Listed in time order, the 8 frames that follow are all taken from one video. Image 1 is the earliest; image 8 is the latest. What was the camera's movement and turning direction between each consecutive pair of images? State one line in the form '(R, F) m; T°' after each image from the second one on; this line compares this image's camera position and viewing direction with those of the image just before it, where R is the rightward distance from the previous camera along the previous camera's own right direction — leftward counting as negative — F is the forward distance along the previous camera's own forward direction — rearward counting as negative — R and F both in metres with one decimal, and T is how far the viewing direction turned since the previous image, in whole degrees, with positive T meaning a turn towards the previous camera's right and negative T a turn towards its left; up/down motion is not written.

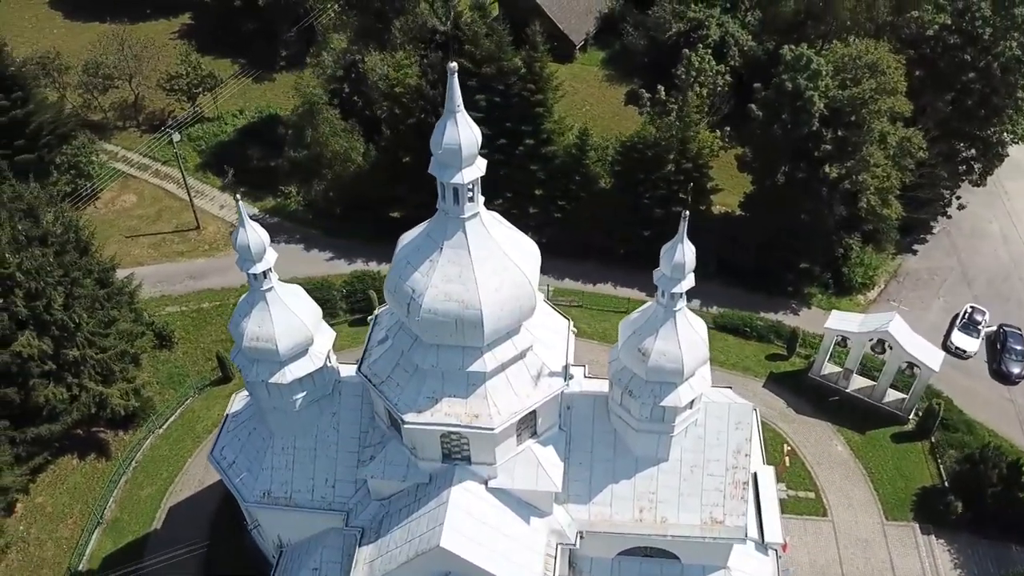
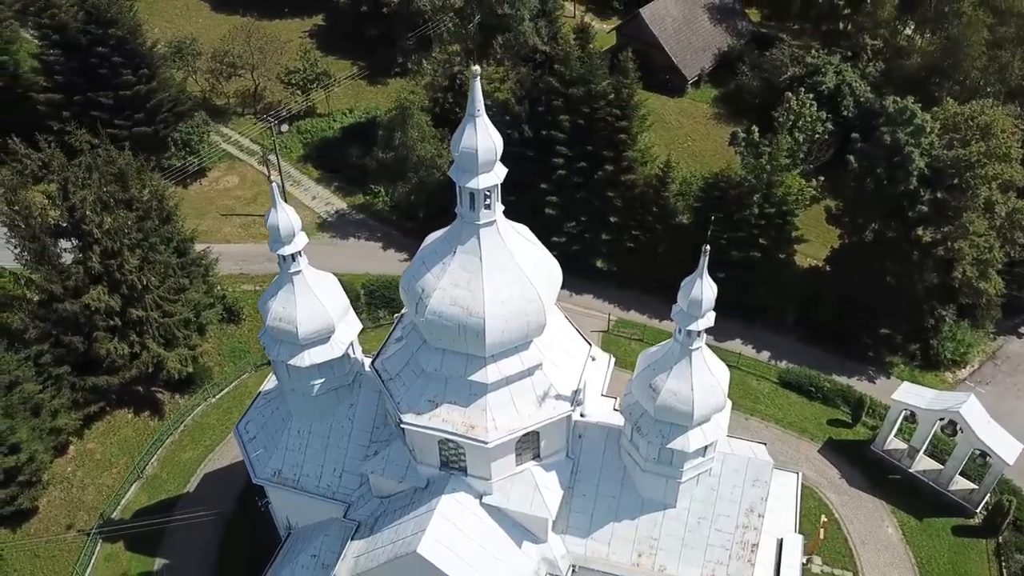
(+3.0, +0.6) m; -9°
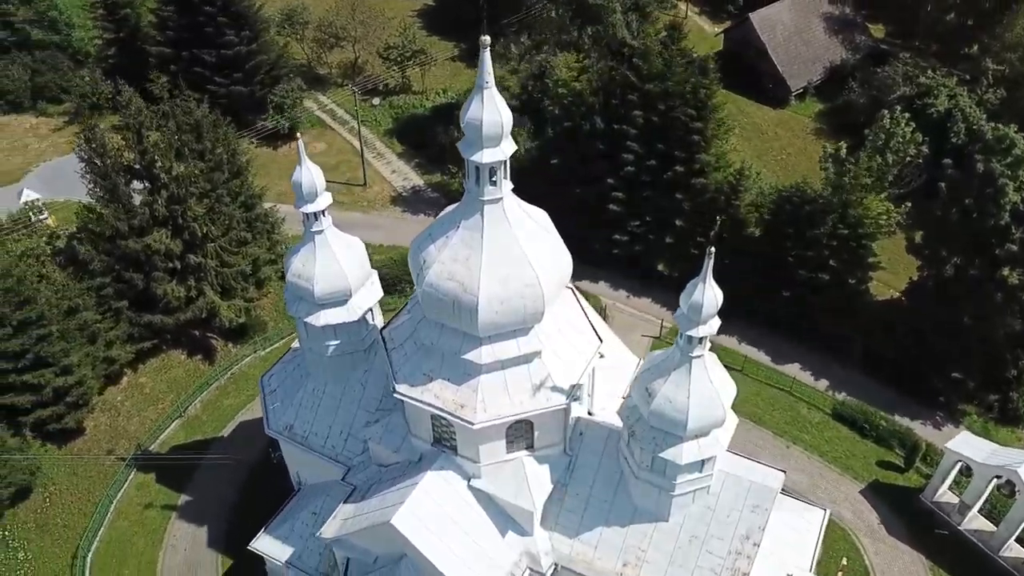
(+3.0, +0.7) m; -8°
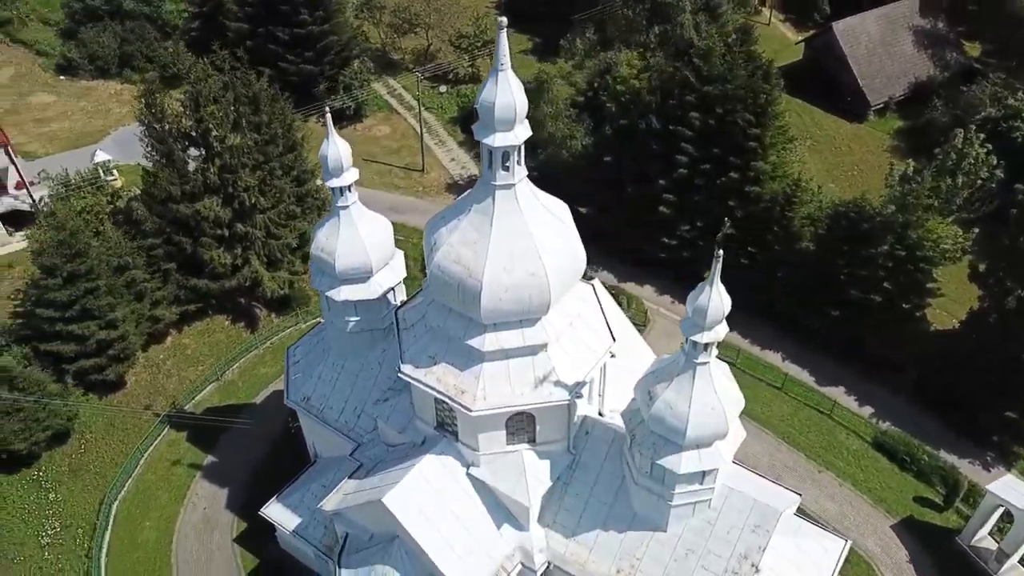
(+1.9, +0.4) m; -5°
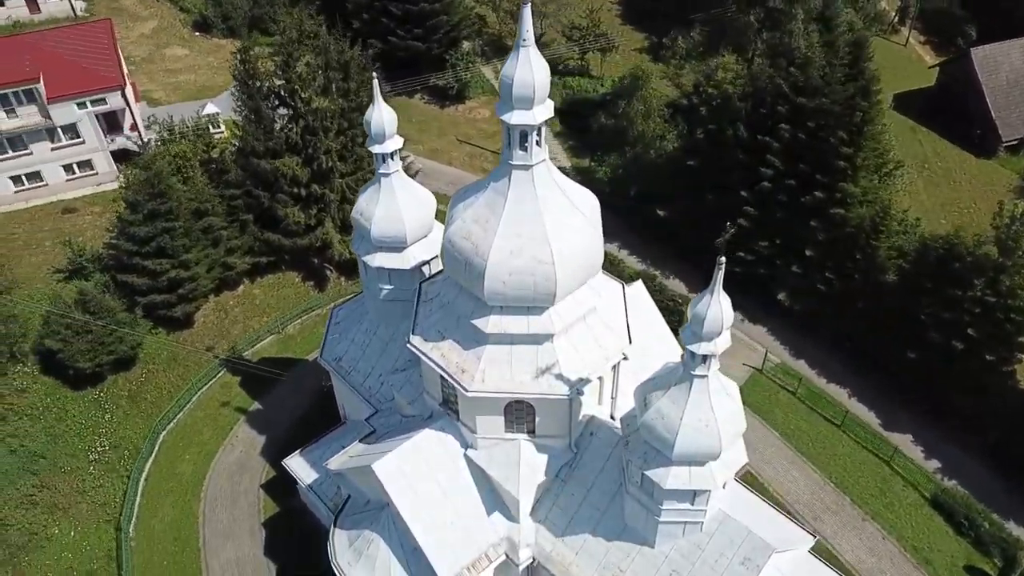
(+3.0, +0.6) m; -9°
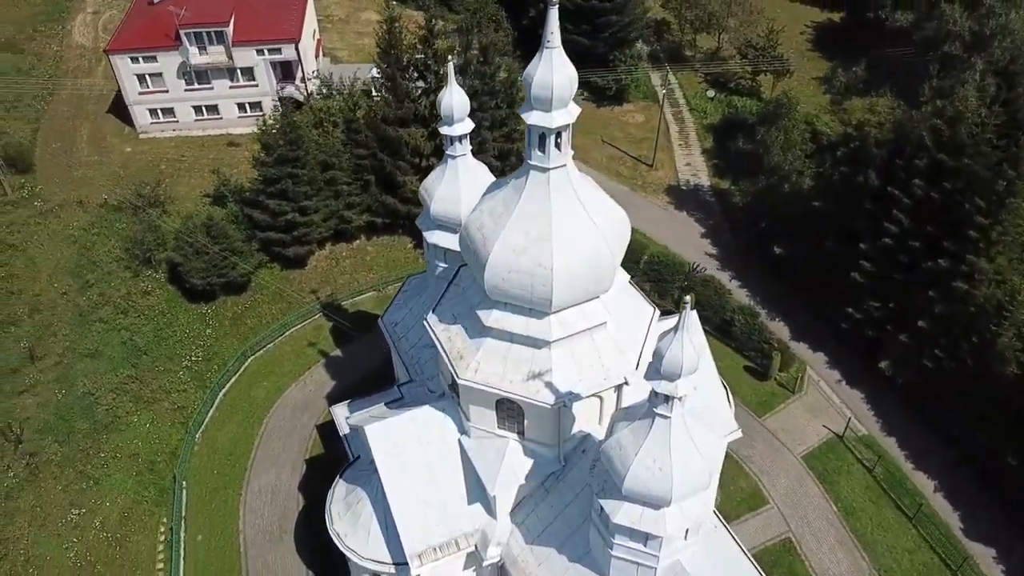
(+4.9, +0.6) m; -13°
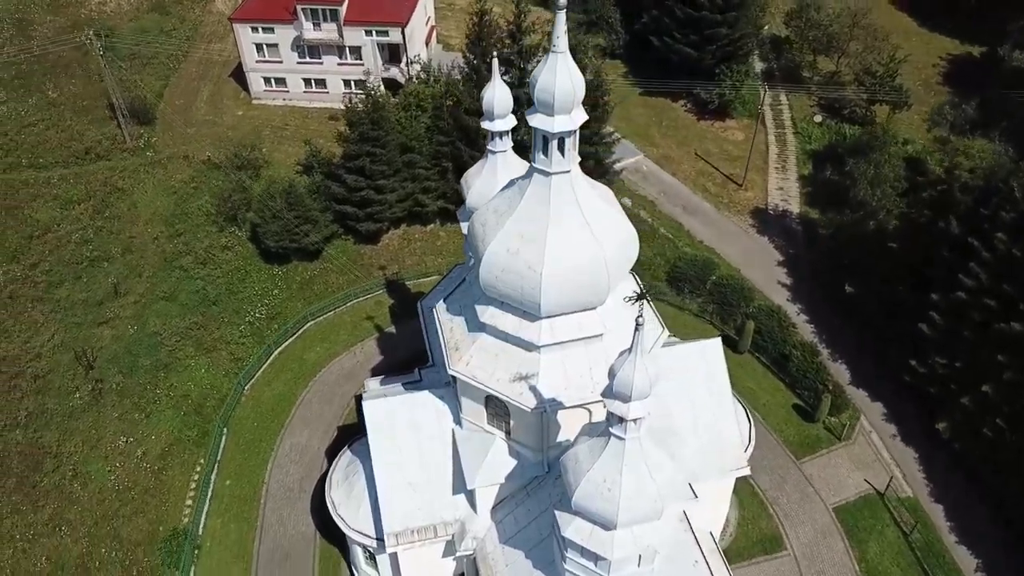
(+3.4, +0.2) m; -9°
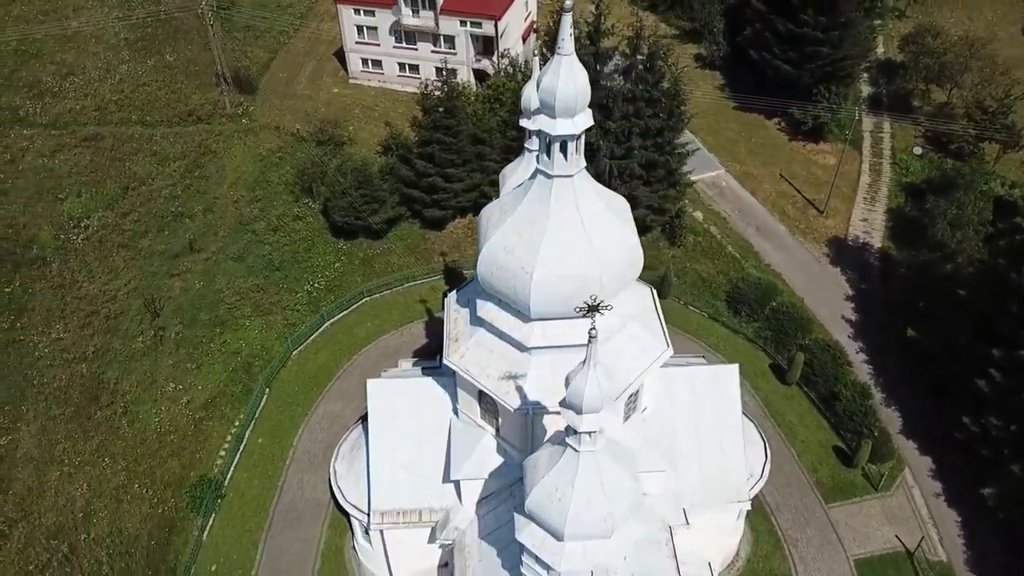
(+3.0, +0.2) m; -8°
